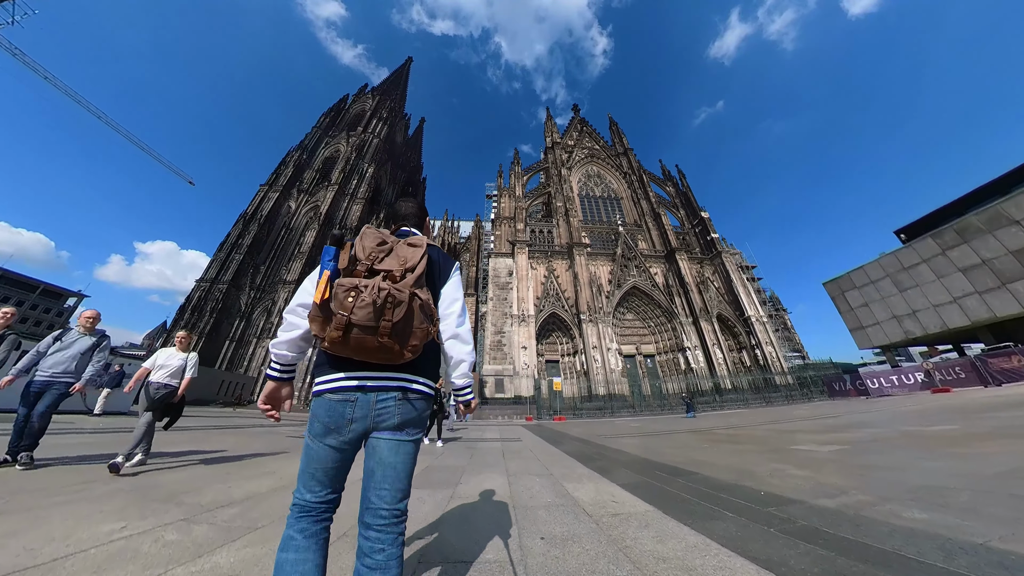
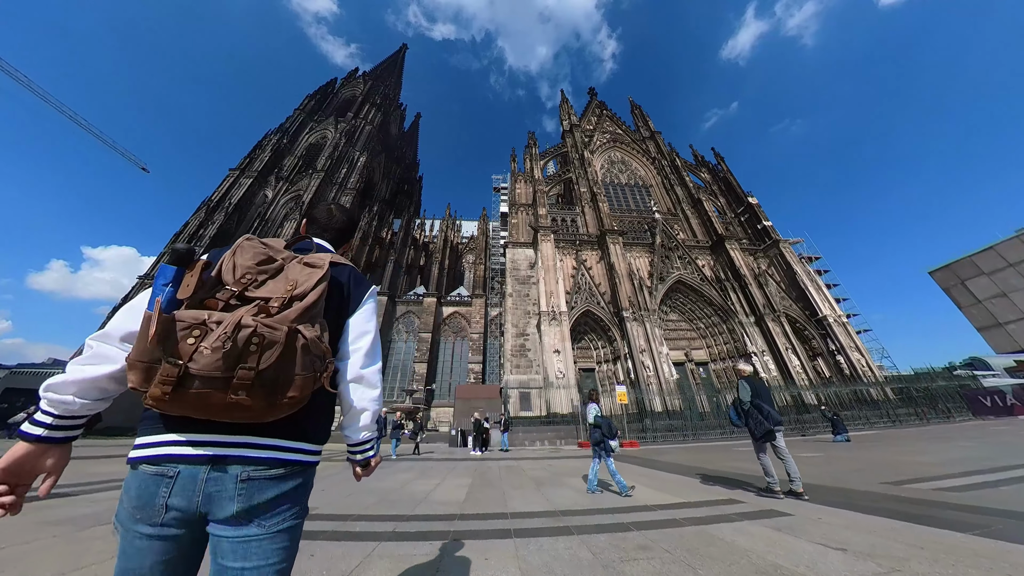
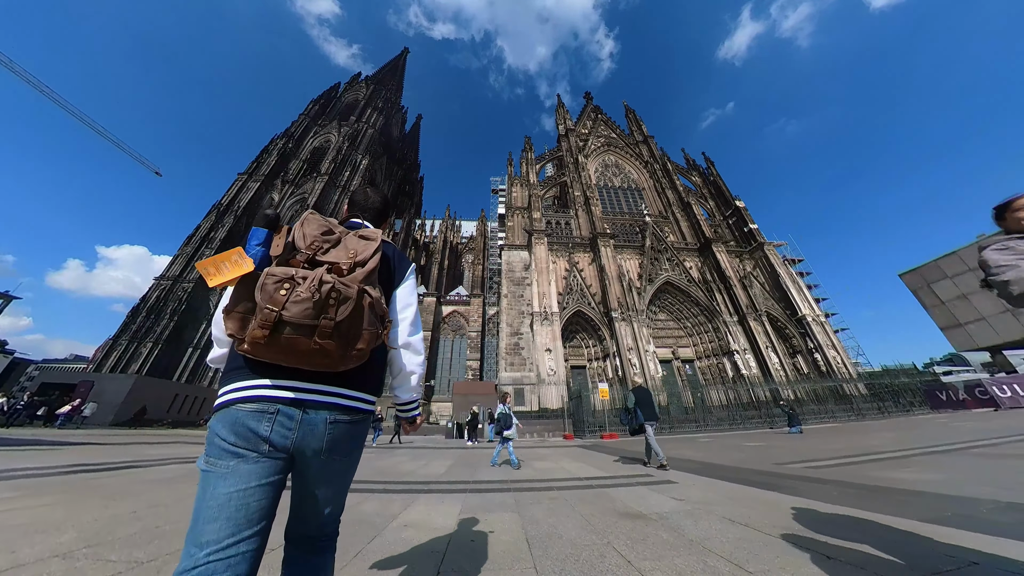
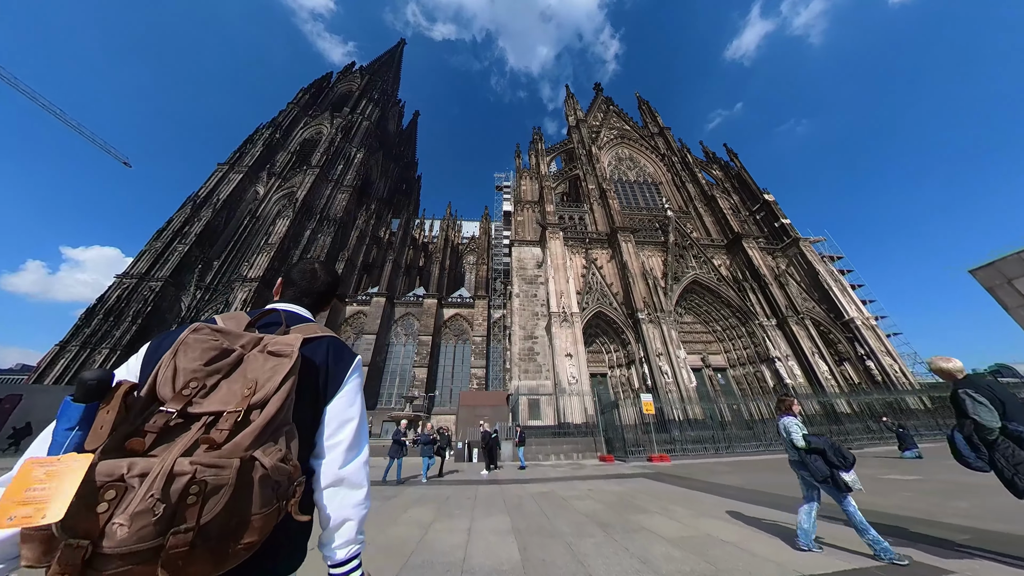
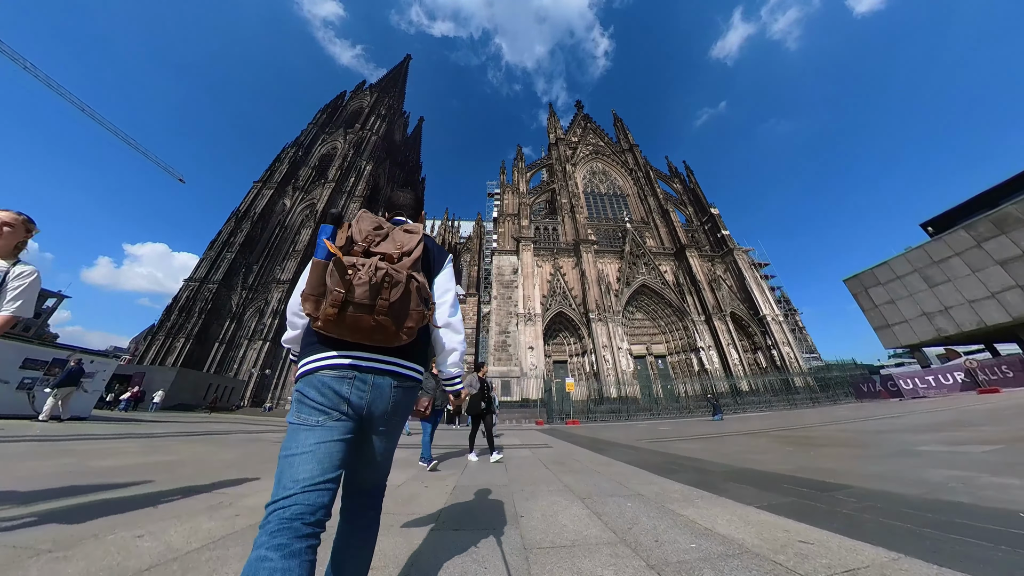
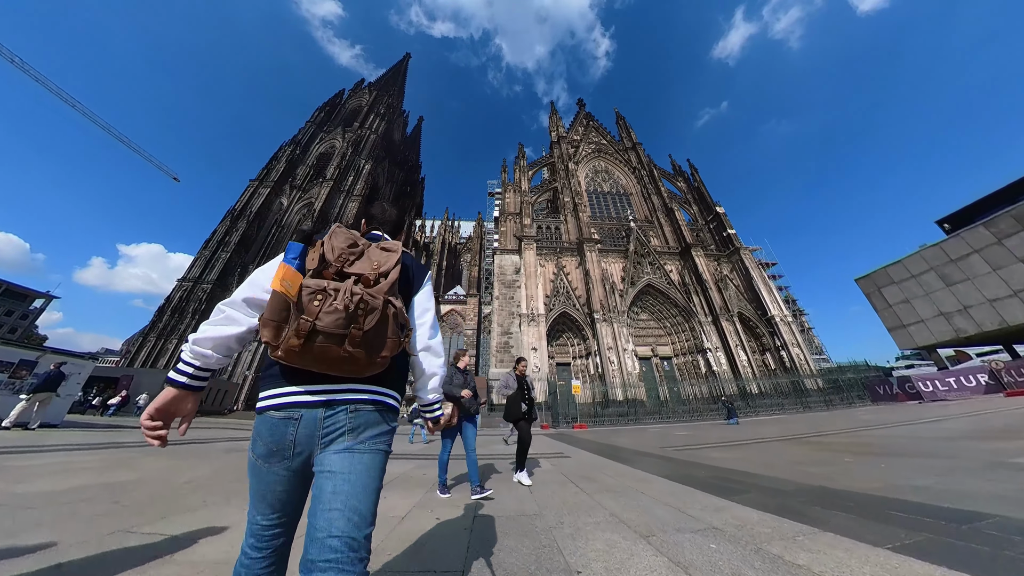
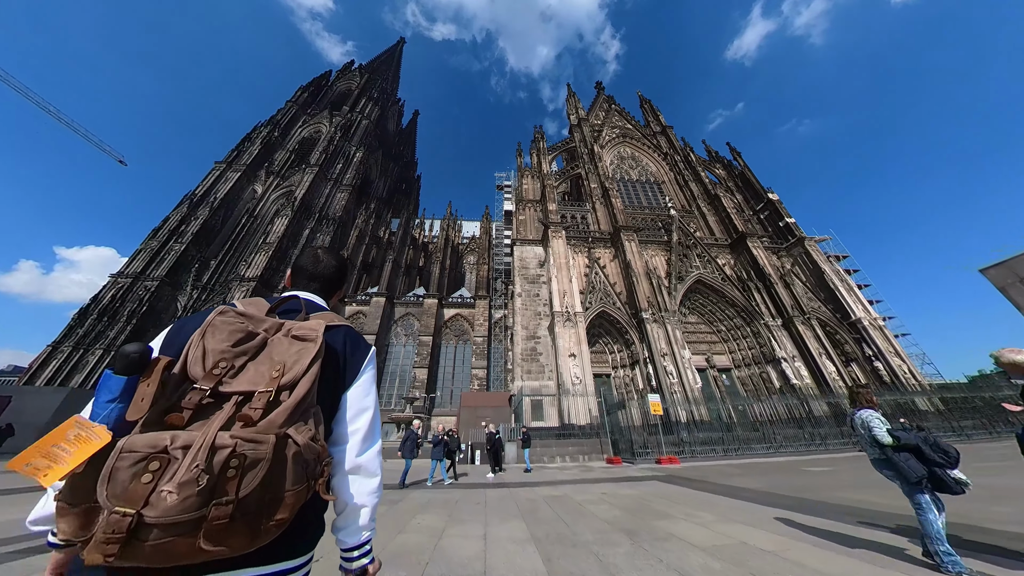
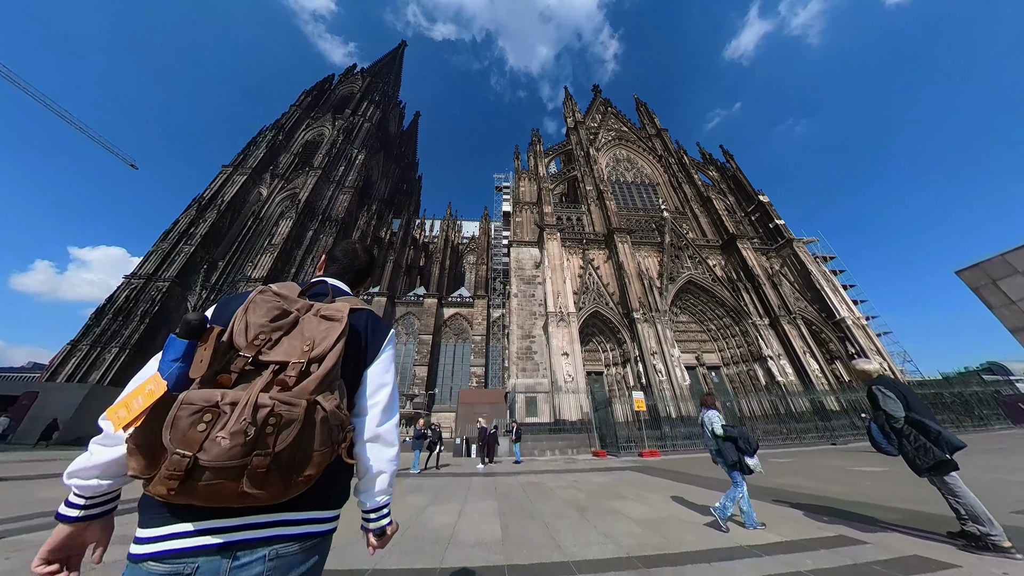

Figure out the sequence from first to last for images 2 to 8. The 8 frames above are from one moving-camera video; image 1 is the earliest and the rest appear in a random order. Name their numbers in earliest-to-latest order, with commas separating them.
5, 6, 3, 2, 8, 4, 7
